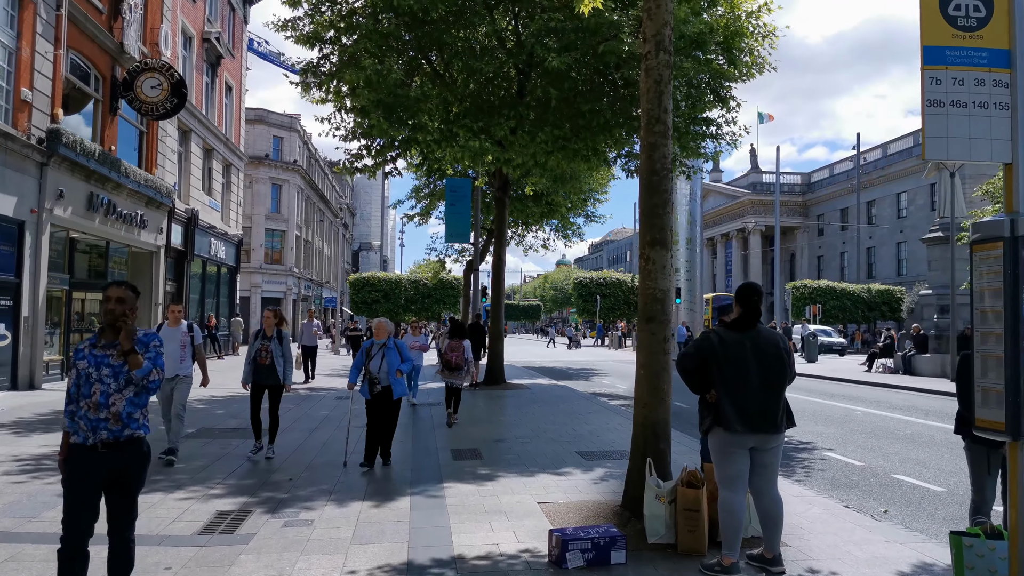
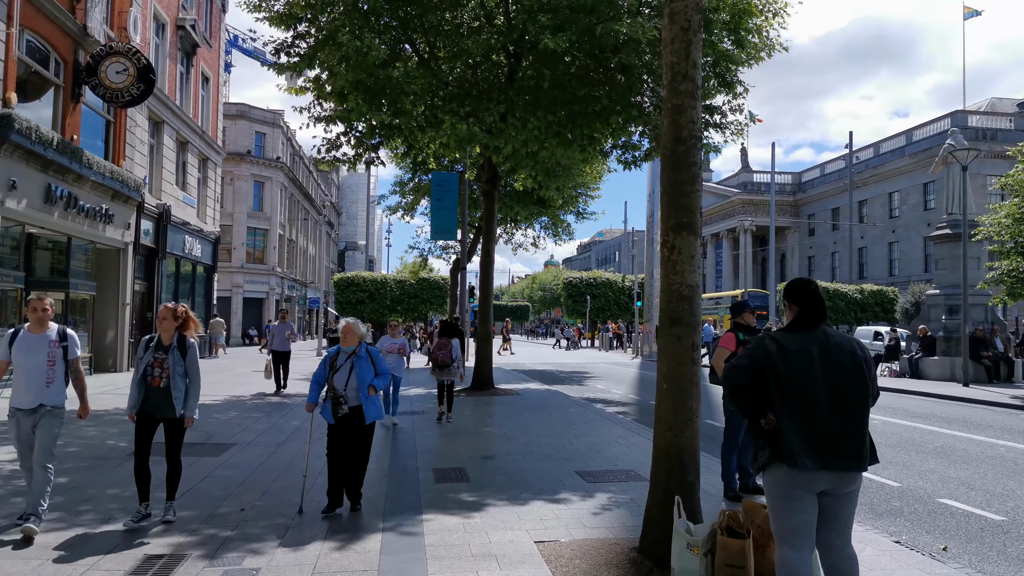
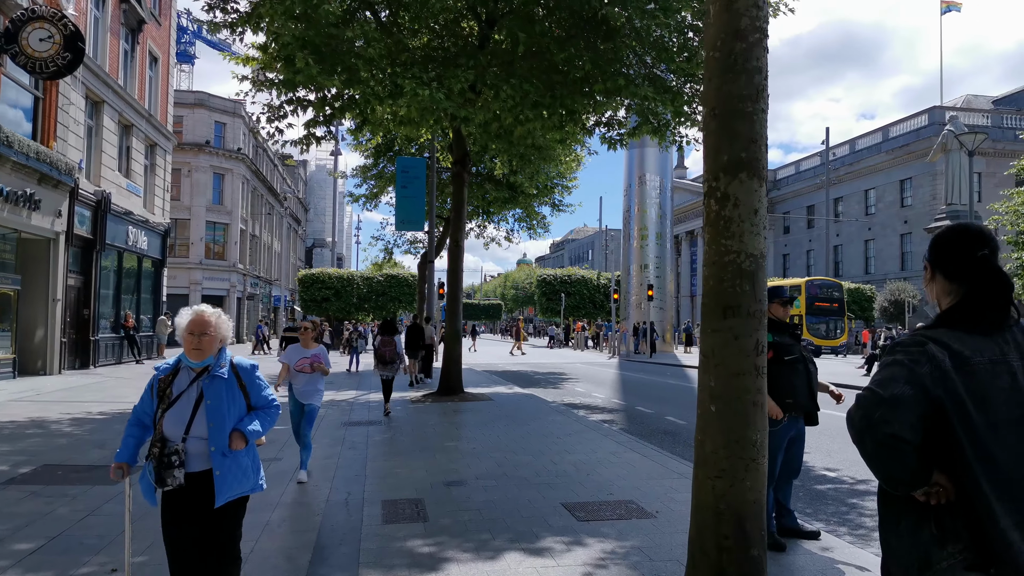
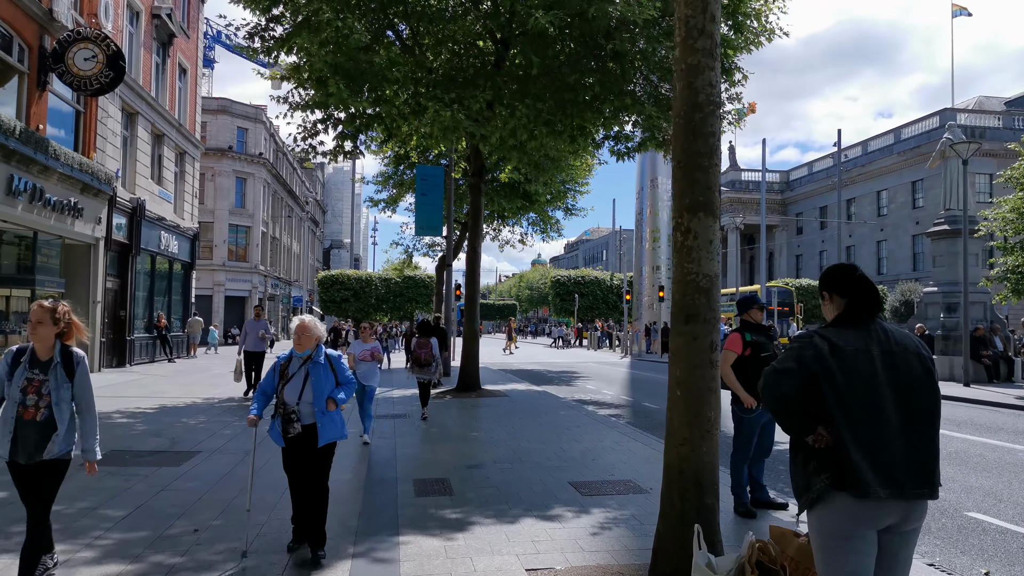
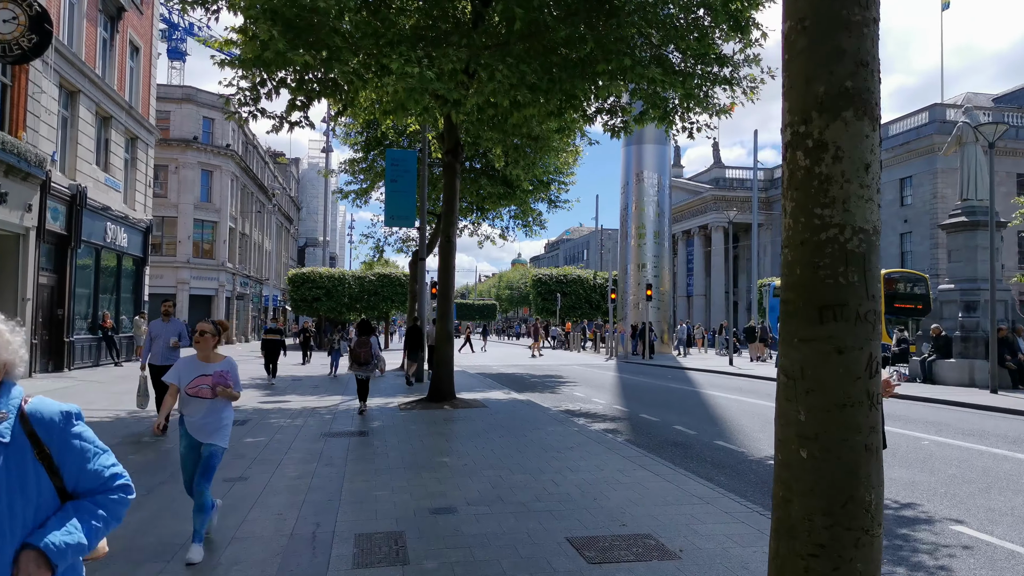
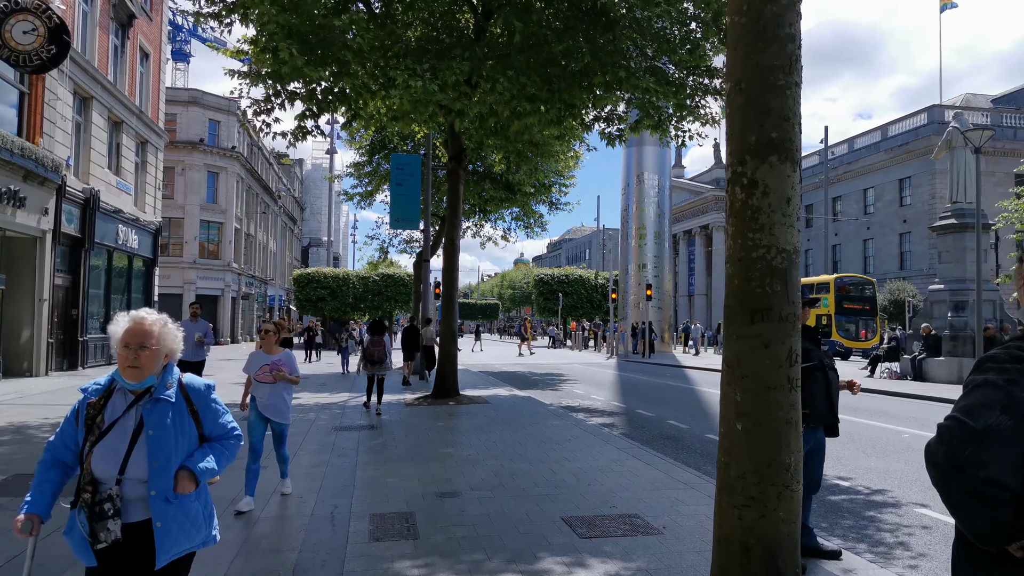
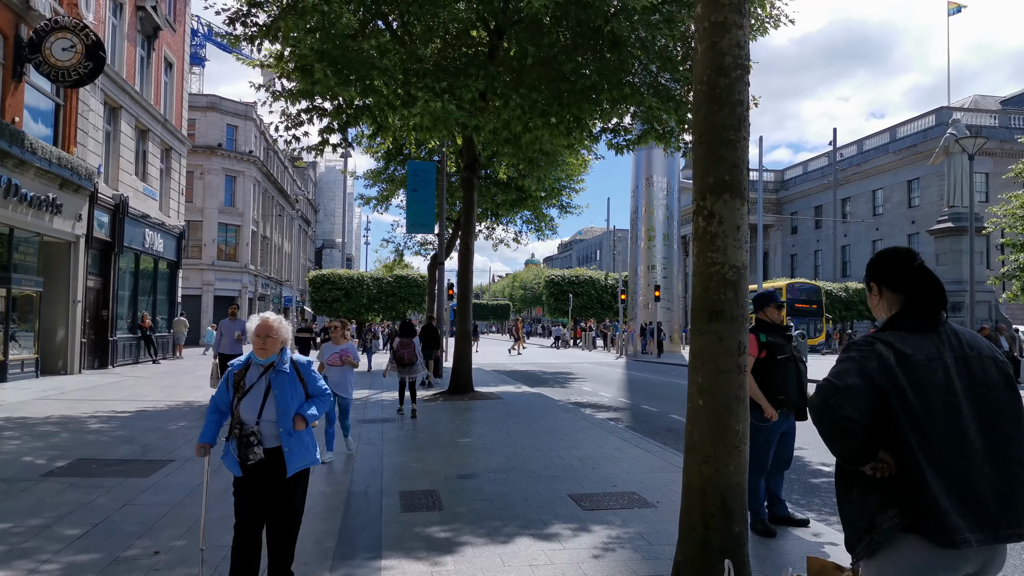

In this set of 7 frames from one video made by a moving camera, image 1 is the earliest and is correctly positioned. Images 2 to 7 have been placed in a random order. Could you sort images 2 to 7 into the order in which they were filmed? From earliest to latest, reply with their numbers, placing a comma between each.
2, 4, 7, 3, 6, 5
